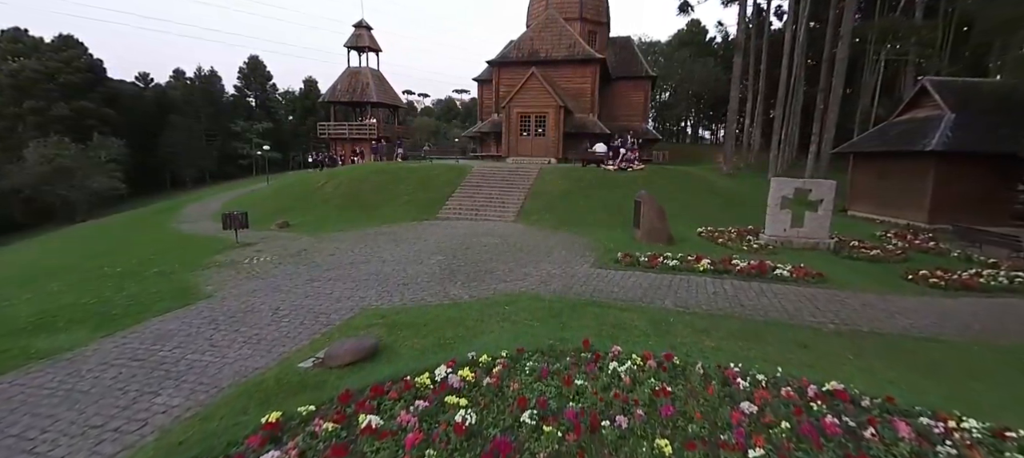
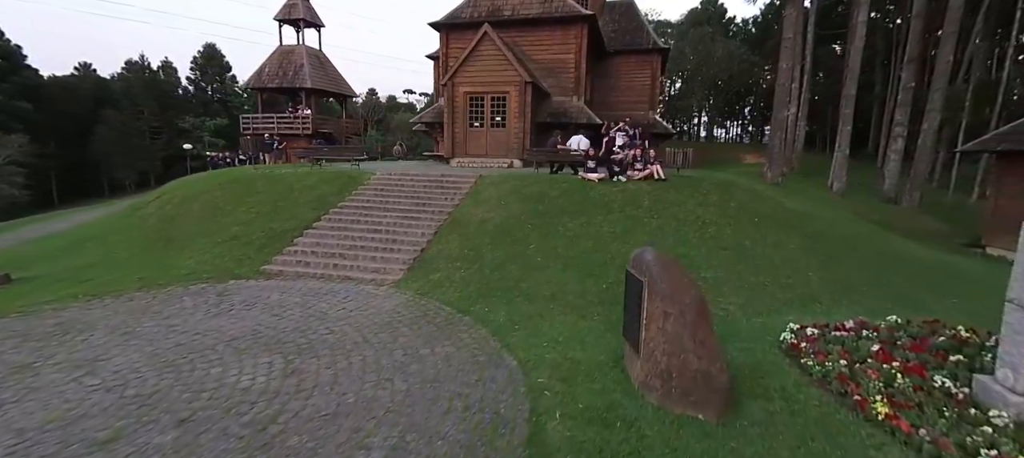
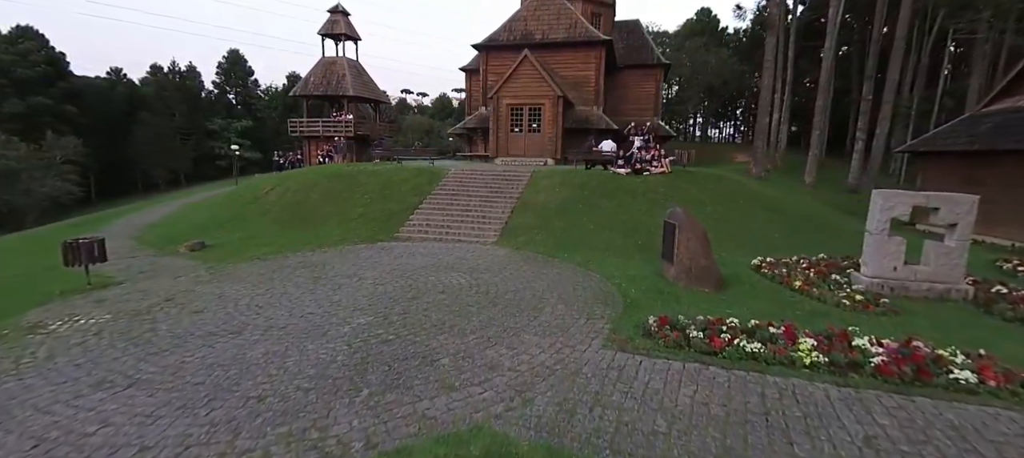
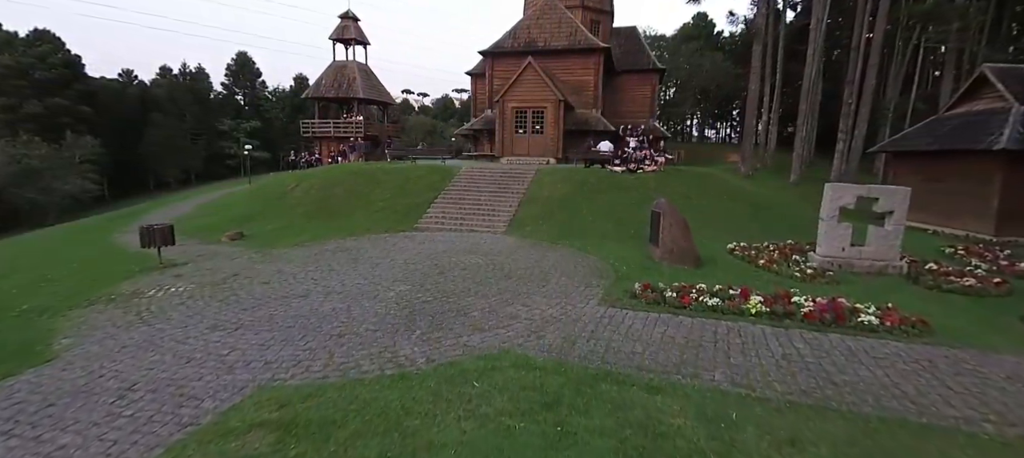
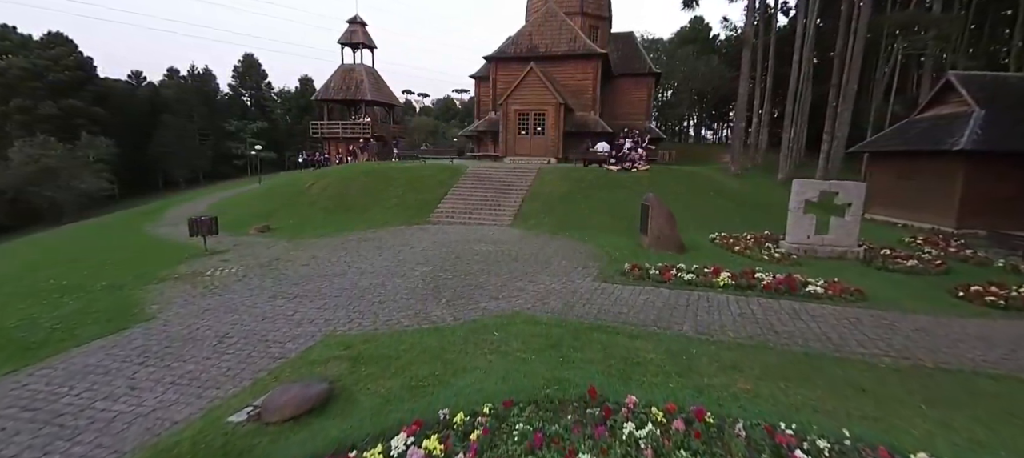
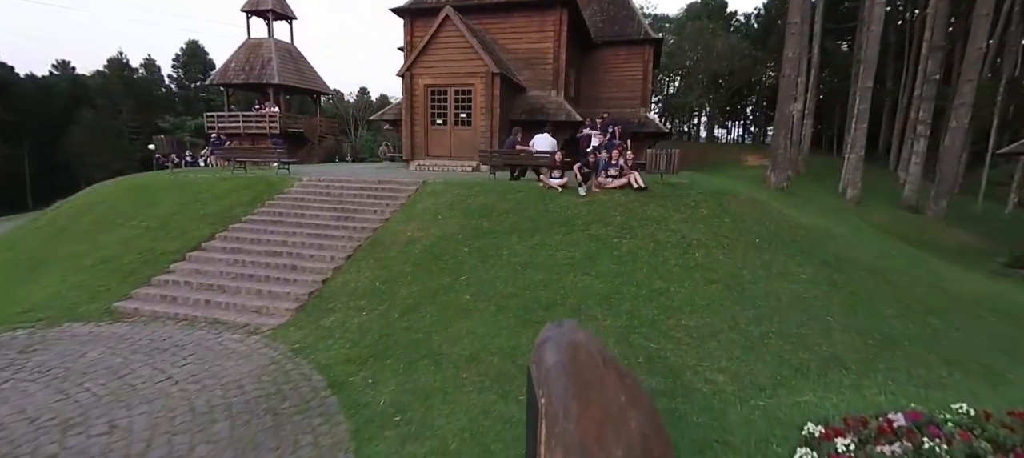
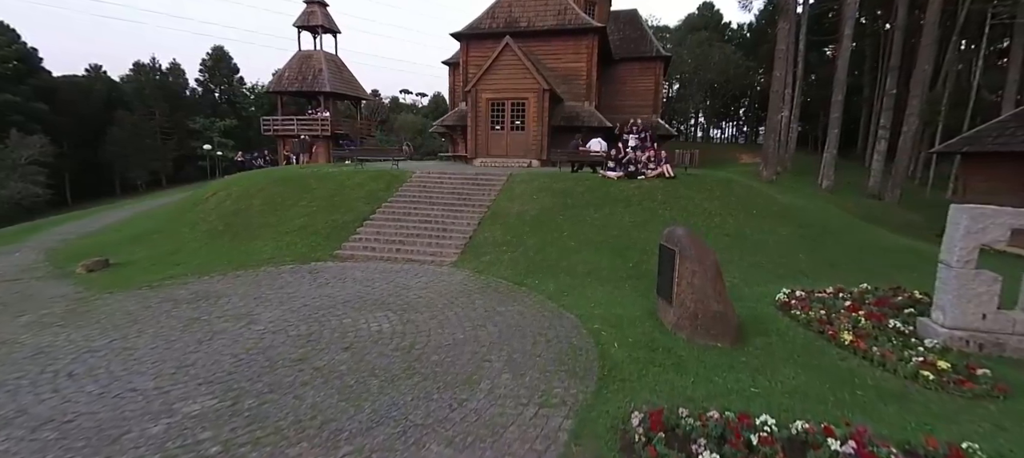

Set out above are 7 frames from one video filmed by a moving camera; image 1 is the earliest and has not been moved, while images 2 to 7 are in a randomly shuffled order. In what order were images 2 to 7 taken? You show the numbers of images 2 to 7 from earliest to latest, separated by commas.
5, 4, 3, 7, 2, 6
